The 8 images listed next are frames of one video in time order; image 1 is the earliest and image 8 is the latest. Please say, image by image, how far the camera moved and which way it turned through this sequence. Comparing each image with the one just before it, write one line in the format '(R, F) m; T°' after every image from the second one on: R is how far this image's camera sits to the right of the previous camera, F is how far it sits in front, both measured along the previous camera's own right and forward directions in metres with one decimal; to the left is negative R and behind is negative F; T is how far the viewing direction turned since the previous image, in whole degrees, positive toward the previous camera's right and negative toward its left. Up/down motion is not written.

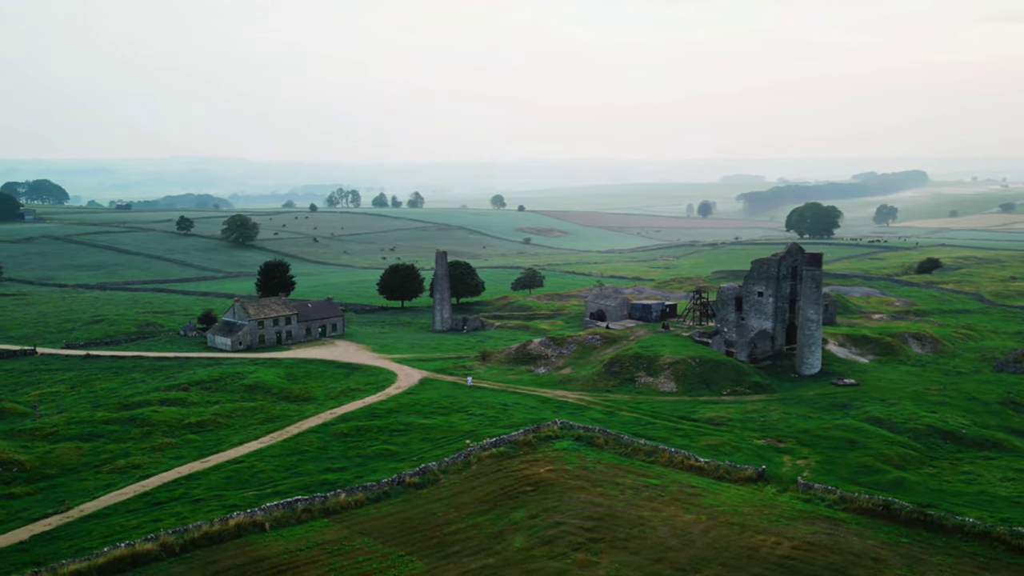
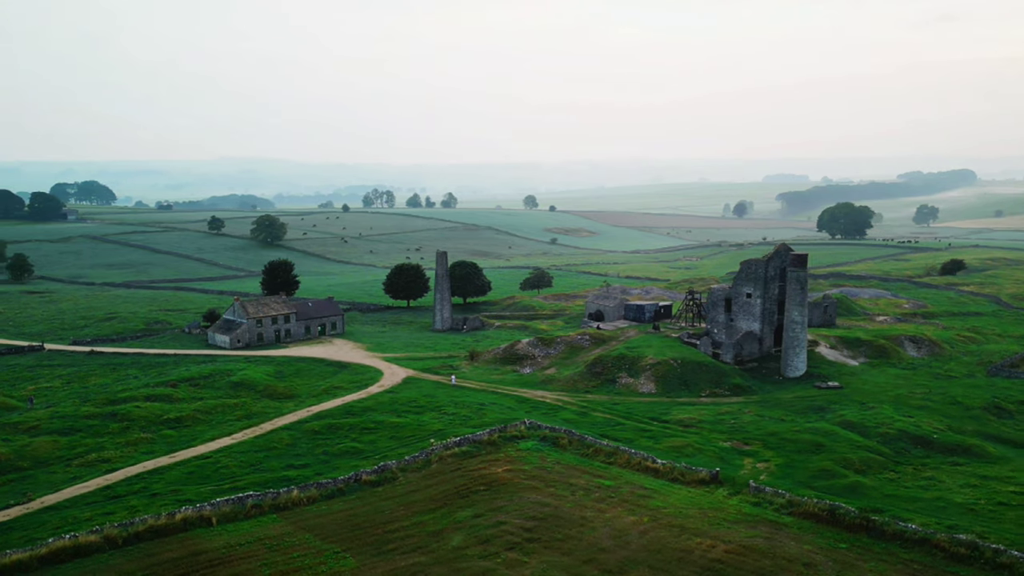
(+4.1, 0.0) m; -3°
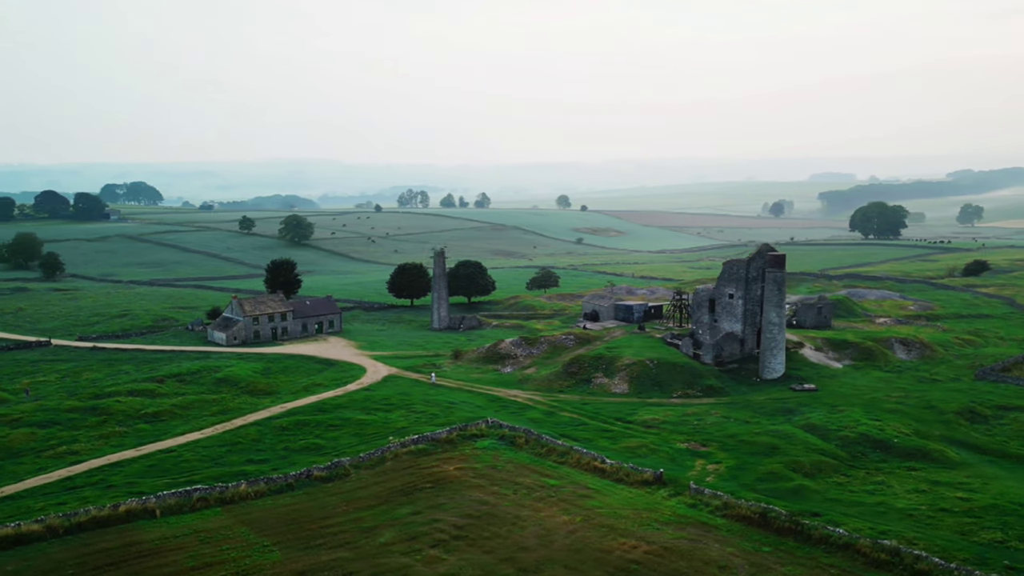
(+4.6, -0.1) m; -3°
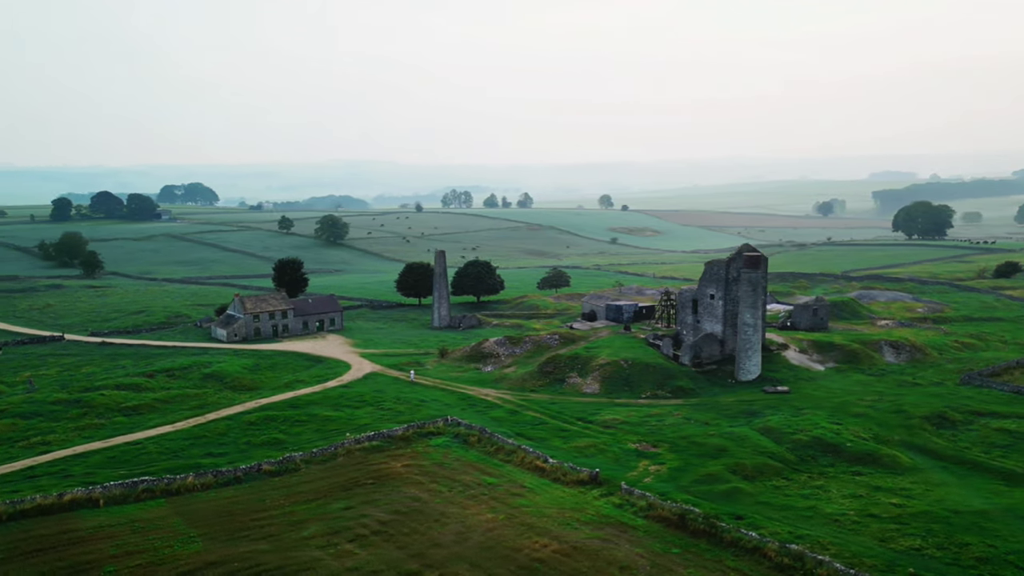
(+5.4, 0.0) m; -4°
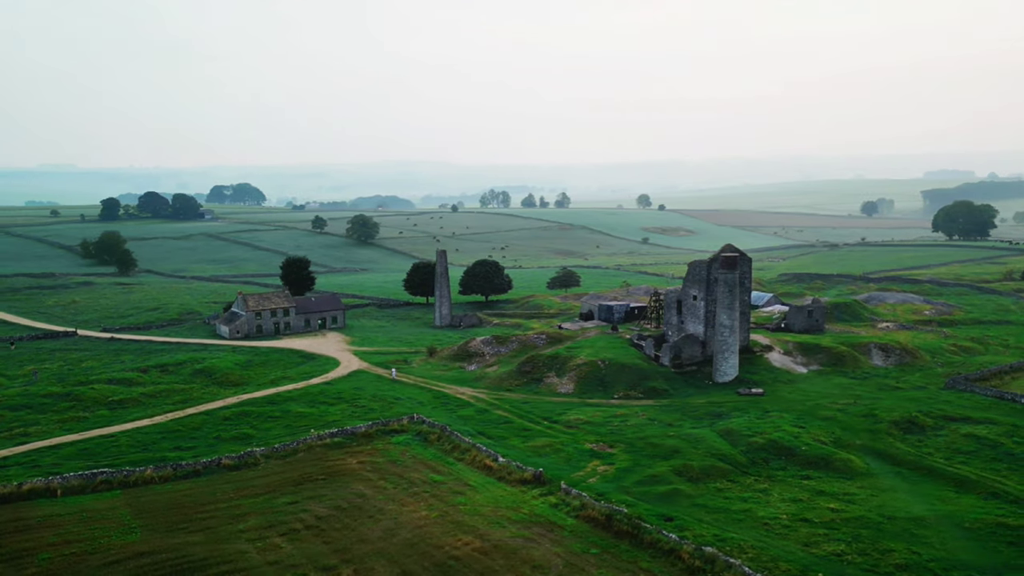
(+4.7, 0.0) m; -3°
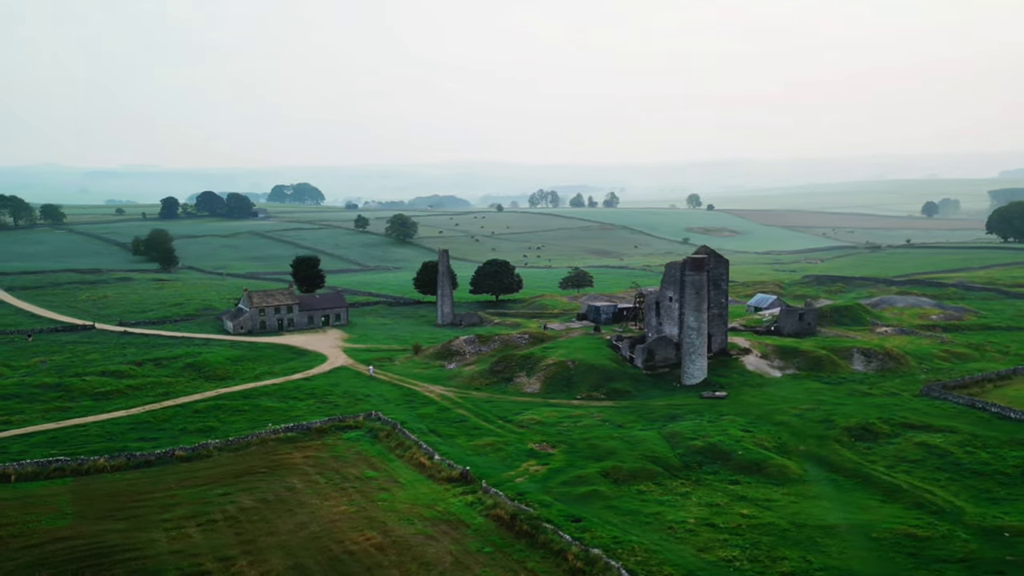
(+6.1, 0.0) m; -4°
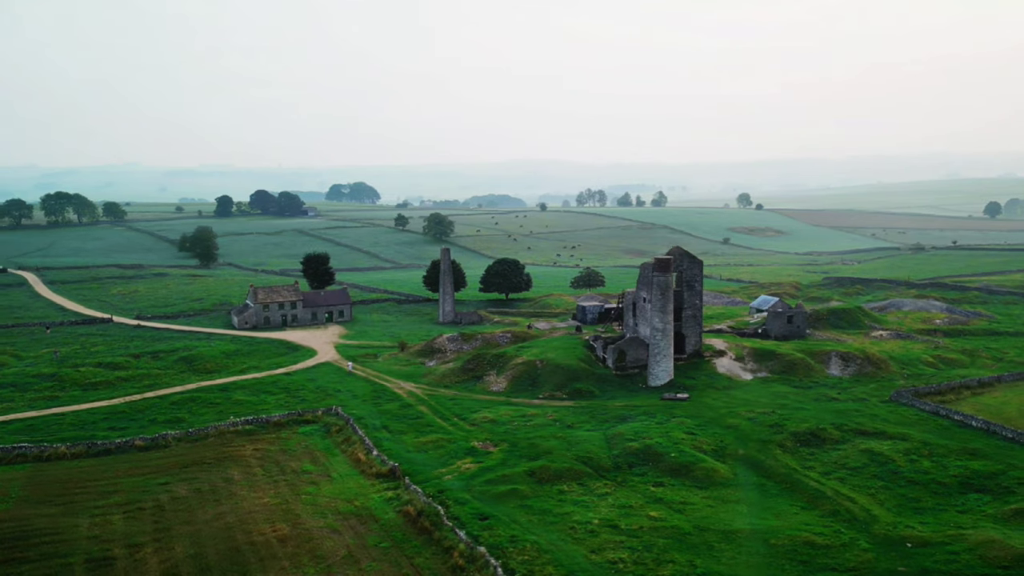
(+6.0, 0.0) m; -4°
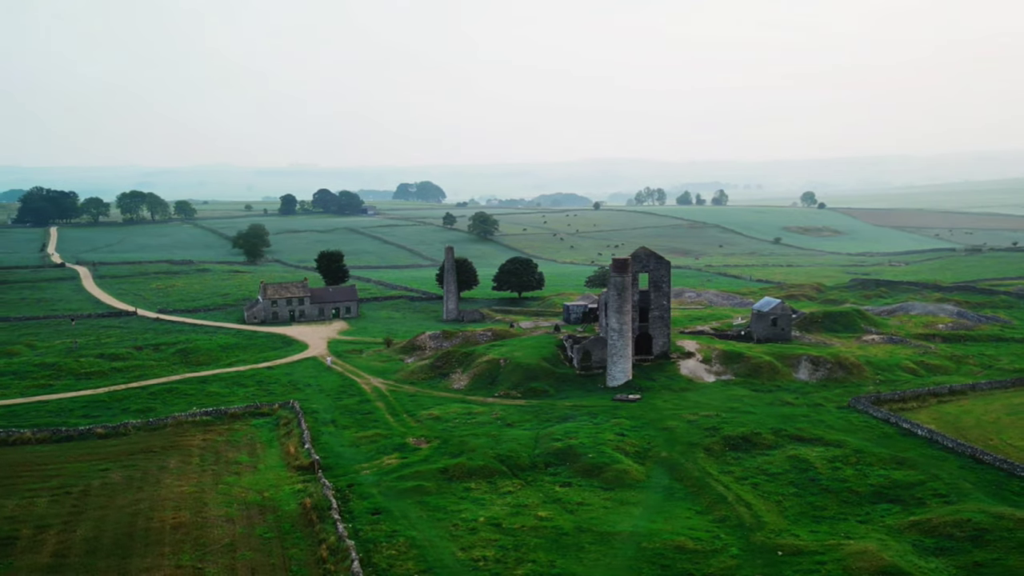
(+7.3, 0.0) m; -5°
